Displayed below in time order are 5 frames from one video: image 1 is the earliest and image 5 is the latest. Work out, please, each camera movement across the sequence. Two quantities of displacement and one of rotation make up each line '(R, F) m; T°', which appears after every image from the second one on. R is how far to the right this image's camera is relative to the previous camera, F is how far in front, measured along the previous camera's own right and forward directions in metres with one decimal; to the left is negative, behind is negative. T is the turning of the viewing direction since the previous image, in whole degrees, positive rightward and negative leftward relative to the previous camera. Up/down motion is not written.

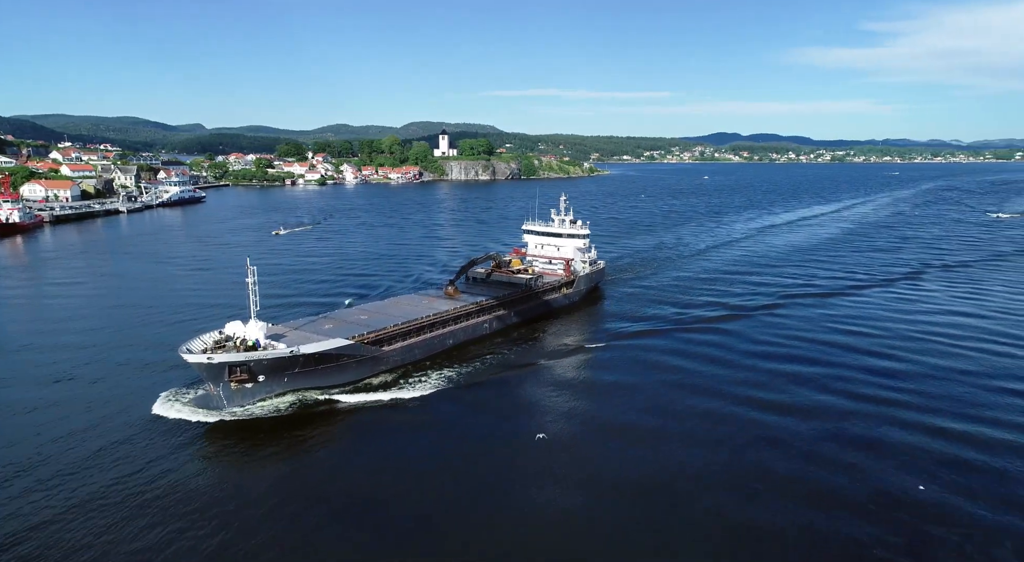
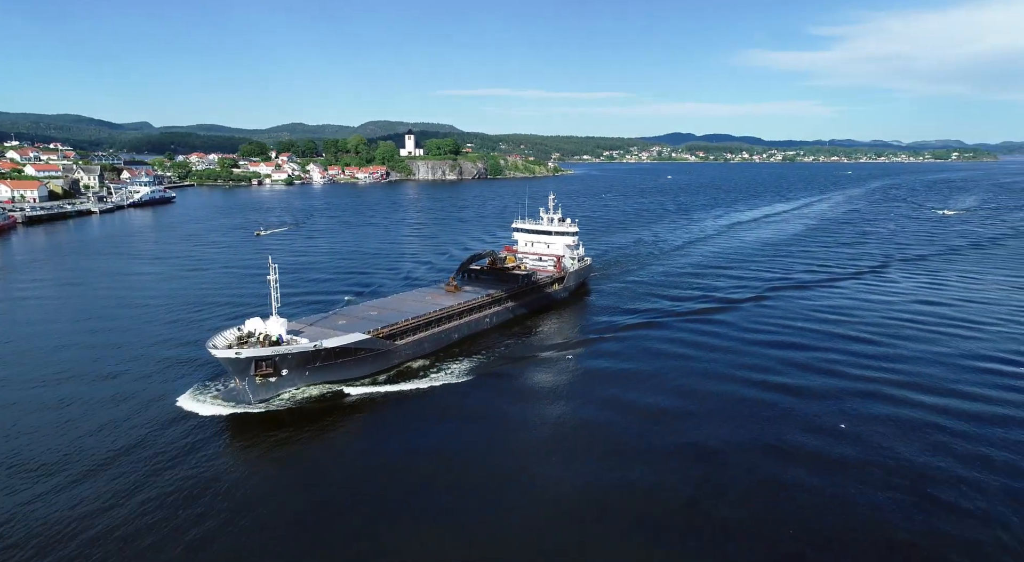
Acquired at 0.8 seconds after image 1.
(-2.0, -1.0) m; +4°
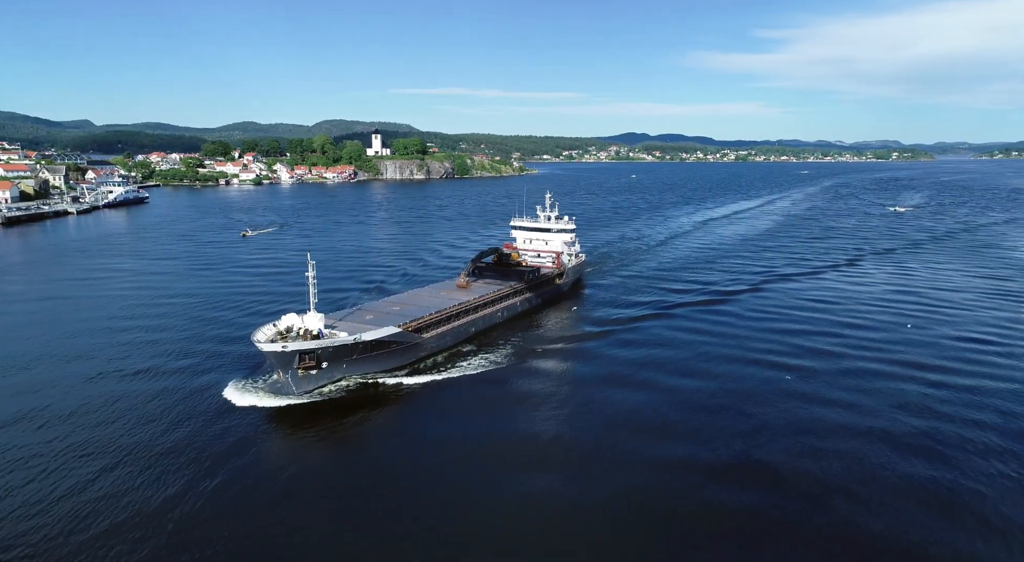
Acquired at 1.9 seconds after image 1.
(-2.7, -1.1) m; +4°
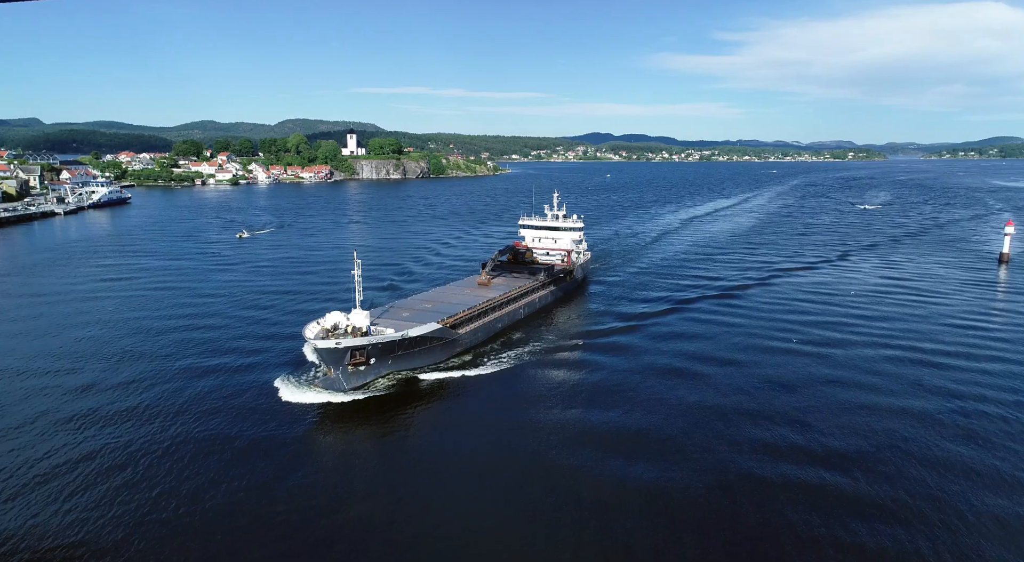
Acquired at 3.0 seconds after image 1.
(-2.9, -0.7) m; +3°
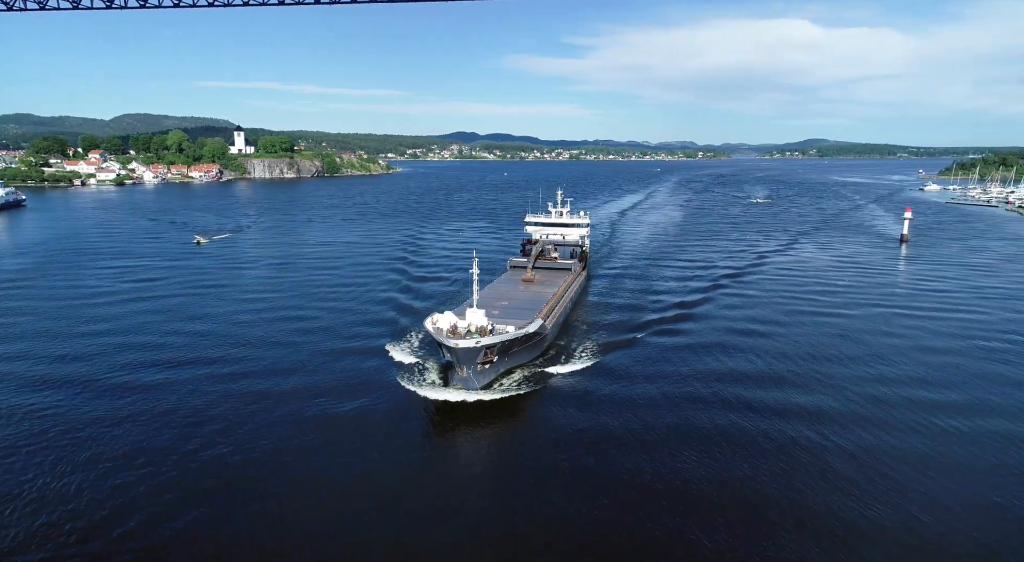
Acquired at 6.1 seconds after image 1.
(-9.4, +0.4) m; +13°
